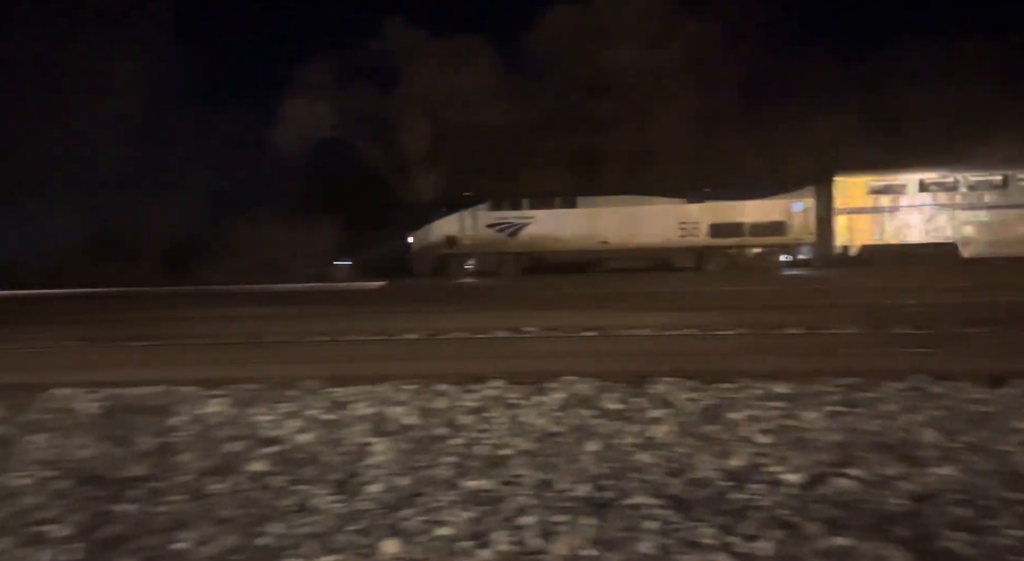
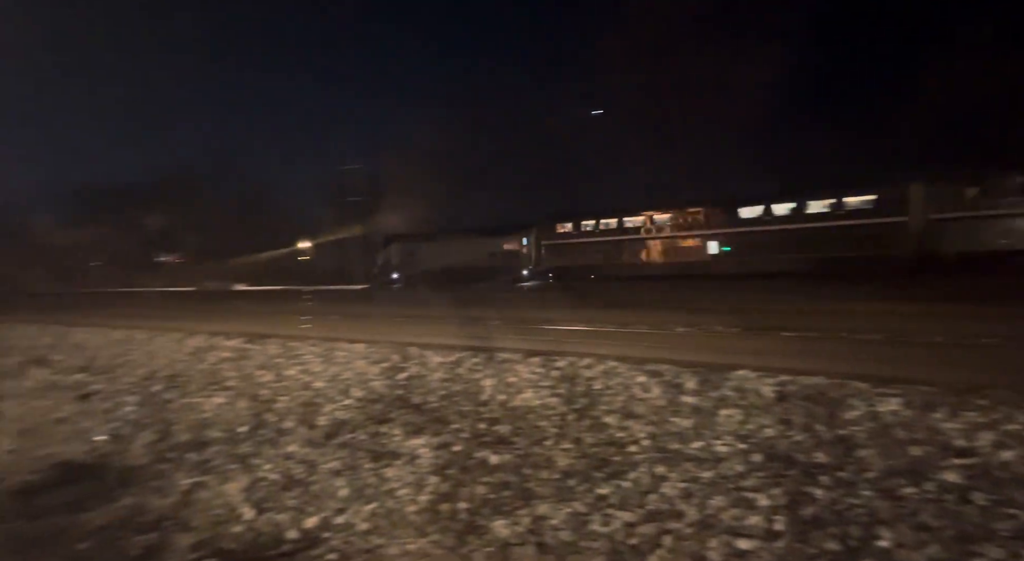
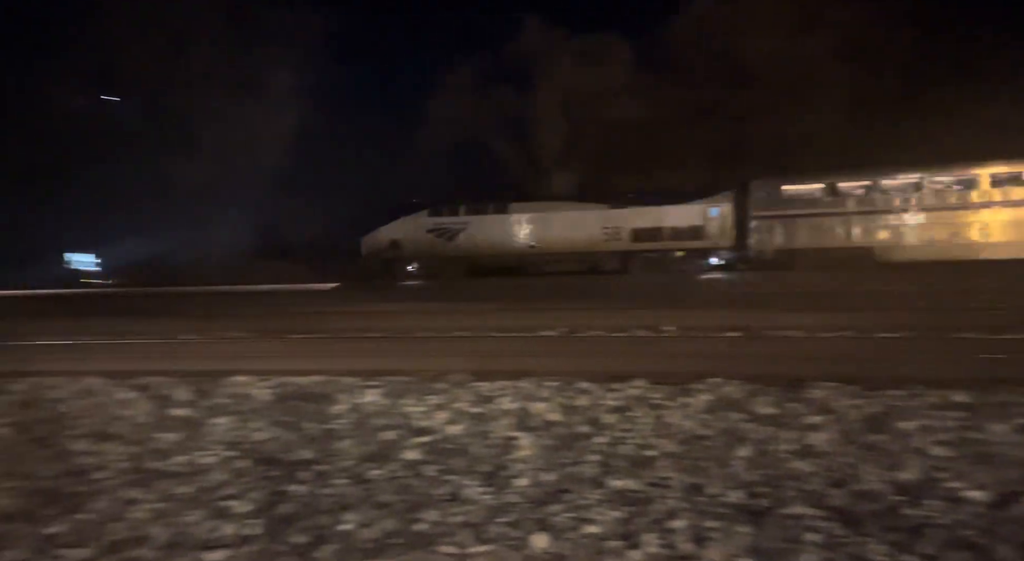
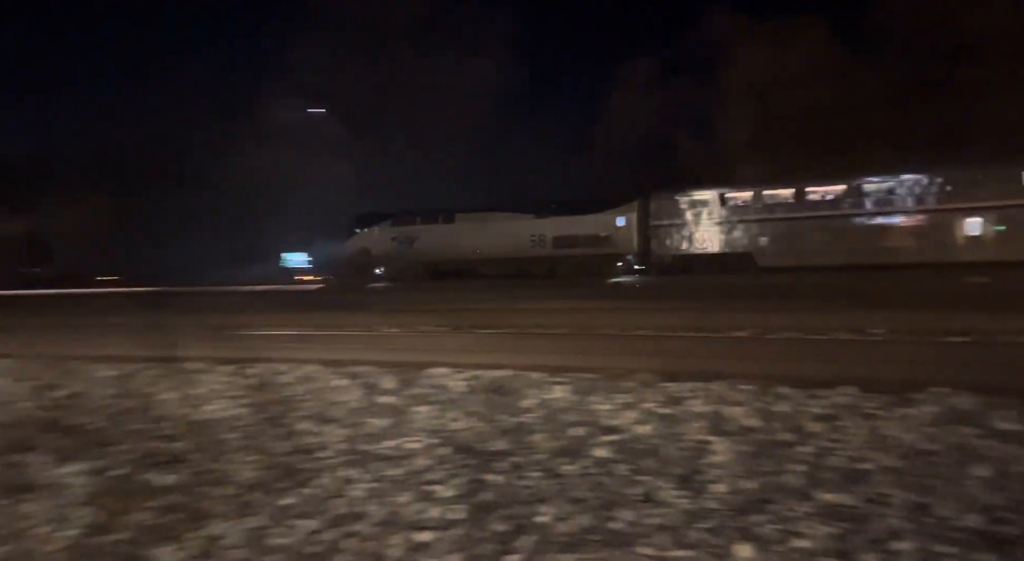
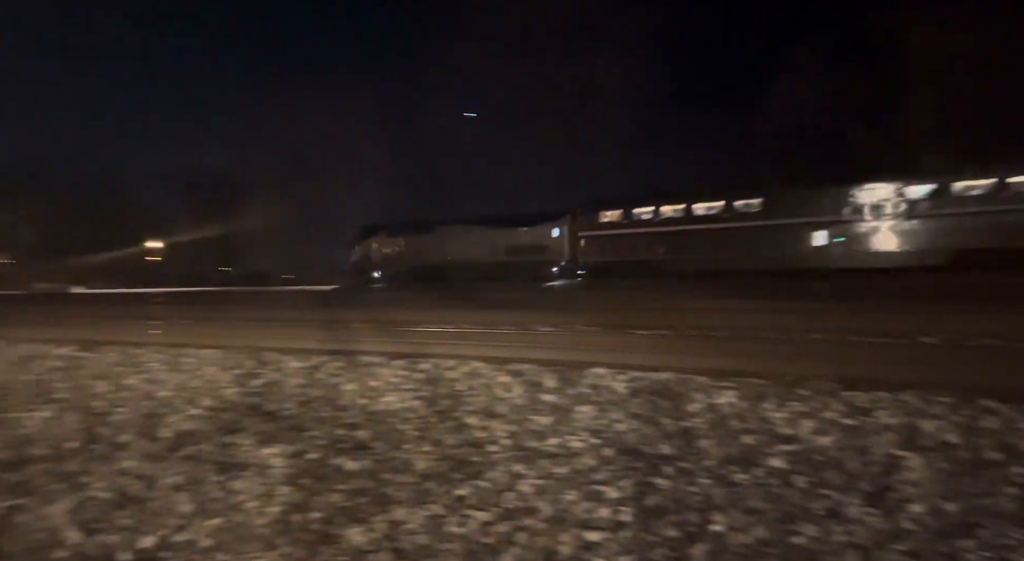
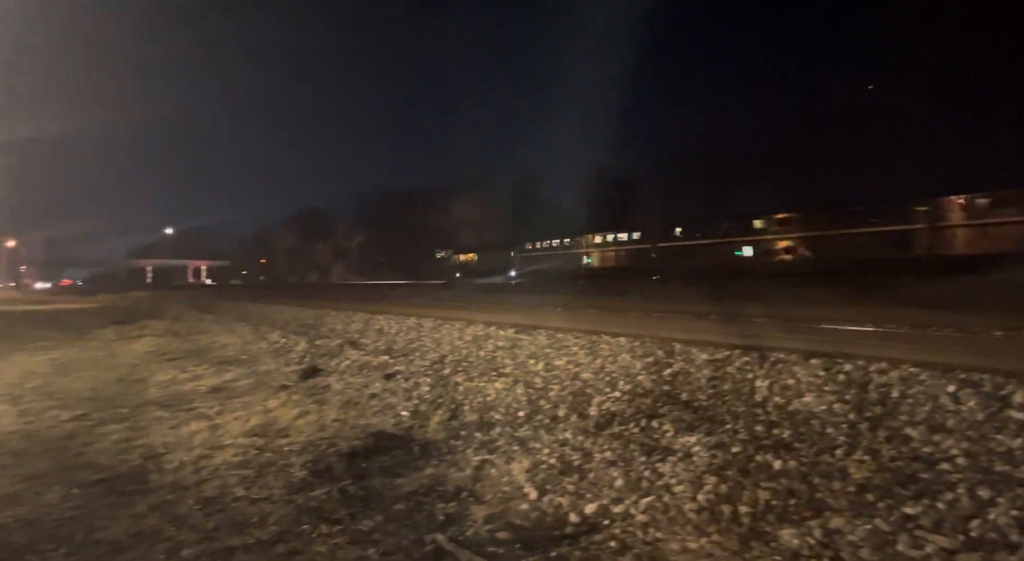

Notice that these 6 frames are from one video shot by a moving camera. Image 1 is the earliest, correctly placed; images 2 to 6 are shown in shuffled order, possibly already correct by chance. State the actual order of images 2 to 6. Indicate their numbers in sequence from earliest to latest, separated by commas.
3, 4, 5, 2, 6
